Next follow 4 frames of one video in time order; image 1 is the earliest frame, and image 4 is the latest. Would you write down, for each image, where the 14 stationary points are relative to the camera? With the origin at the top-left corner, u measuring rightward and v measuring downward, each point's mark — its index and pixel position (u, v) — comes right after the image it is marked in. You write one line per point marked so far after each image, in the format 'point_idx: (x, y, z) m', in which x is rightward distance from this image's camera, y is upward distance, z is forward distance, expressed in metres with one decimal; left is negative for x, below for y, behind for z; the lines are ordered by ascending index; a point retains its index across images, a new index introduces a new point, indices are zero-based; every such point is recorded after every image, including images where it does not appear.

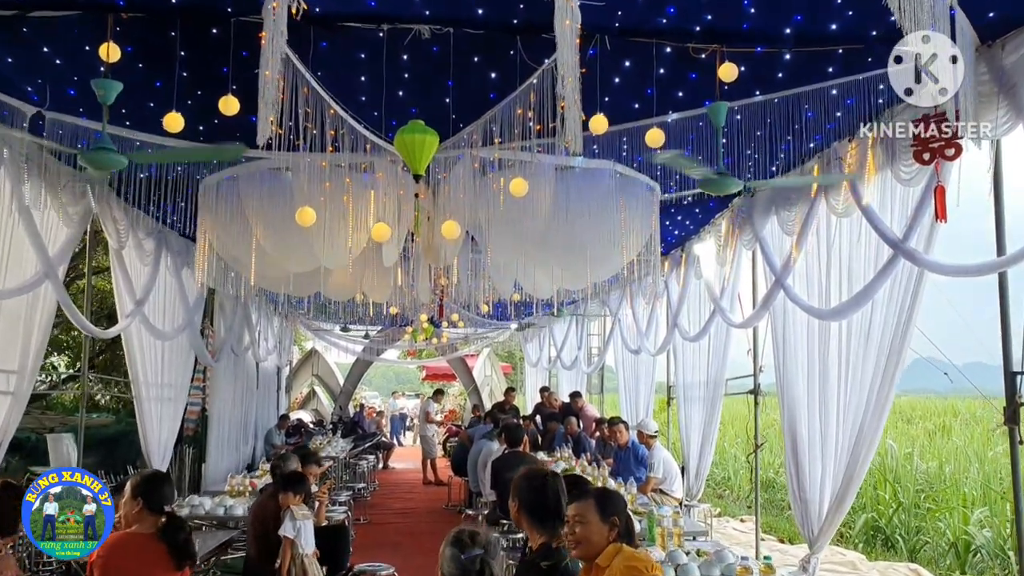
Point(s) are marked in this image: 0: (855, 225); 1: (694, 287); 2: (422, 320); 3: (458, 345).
0: (+1.5, +0.3, +4.7) m
1: (+1.3, 0.0, +7.6) m
2: (-0.9, -0.3, +10.5) m
3: (-0.8, -0.8, +15.1) m
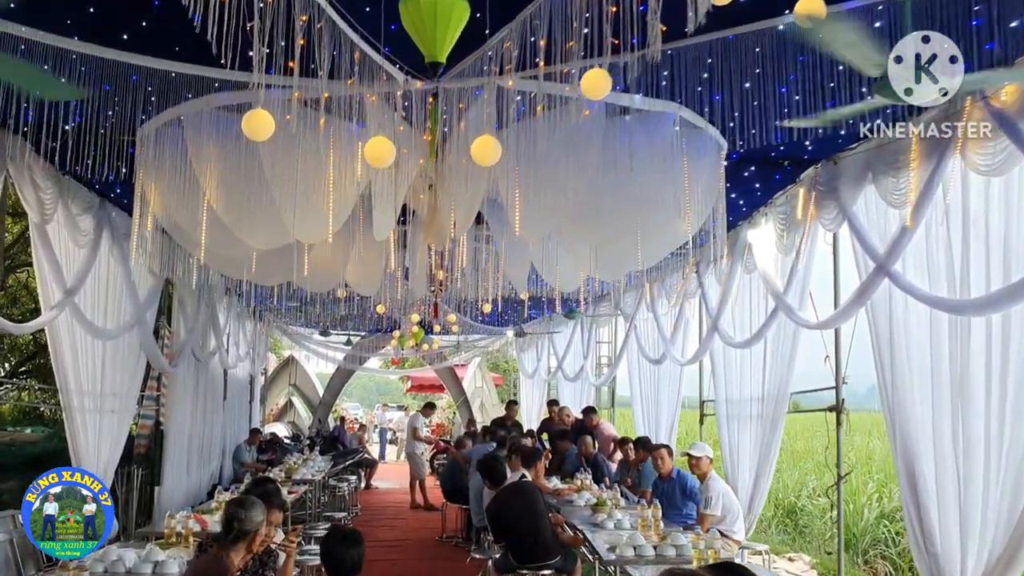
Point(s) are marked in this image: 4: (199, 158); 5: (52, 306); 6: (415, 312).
0: (+1.6, +0.3, +3.5) m
1: (+1.3, 0.0, +6.4) m
2: (-0.8, -0.3, +9.3) m
3: (-0.8, -0.8, +13.9) m
4: (-1.1, +0.5, +3.8) m
5: (-2.2, -0.1, +5.2) m
6: (-0.7, -0.2, +8.1) m
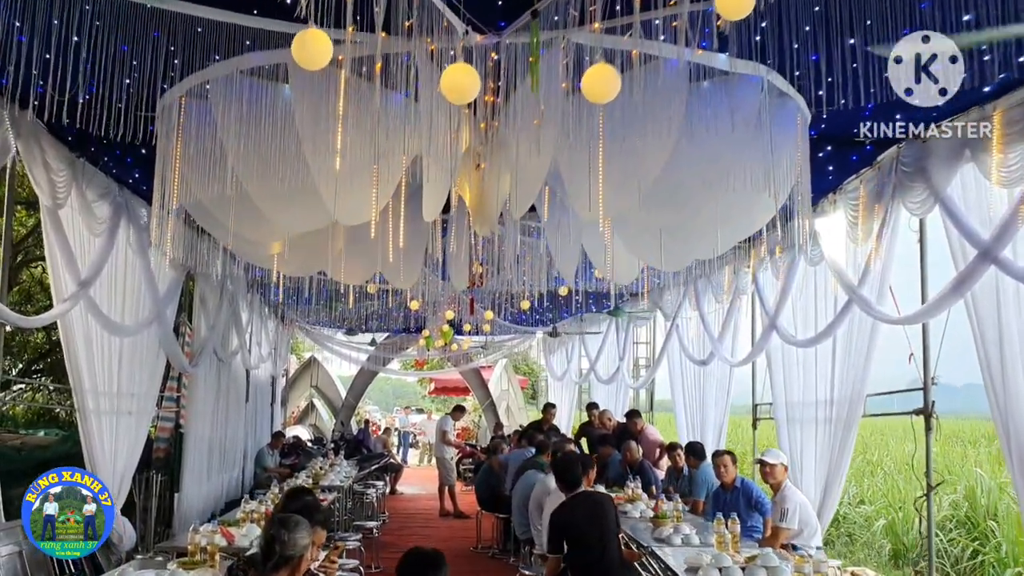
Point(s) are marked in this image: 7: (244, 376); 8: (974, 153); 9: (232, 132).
0: (+1.8, +0.4, +3.0) m
1: (+1.6, +0.1, +5.9) m
2: (-0.5, -0.3, +8.9) m
3: (-0.5, -0.8, +13.5) m
4: (-0.9, +0.5, +3.4) m
5: (-2.0, 0.0, +4.8) m
6: (-0.4, -0.1, +7.7) m
7: (-2.3, -0.8, +9.5) m
8: (+1.7, +0.5, +4.0) m
9: (-0.9, +0.5, +3.4) m
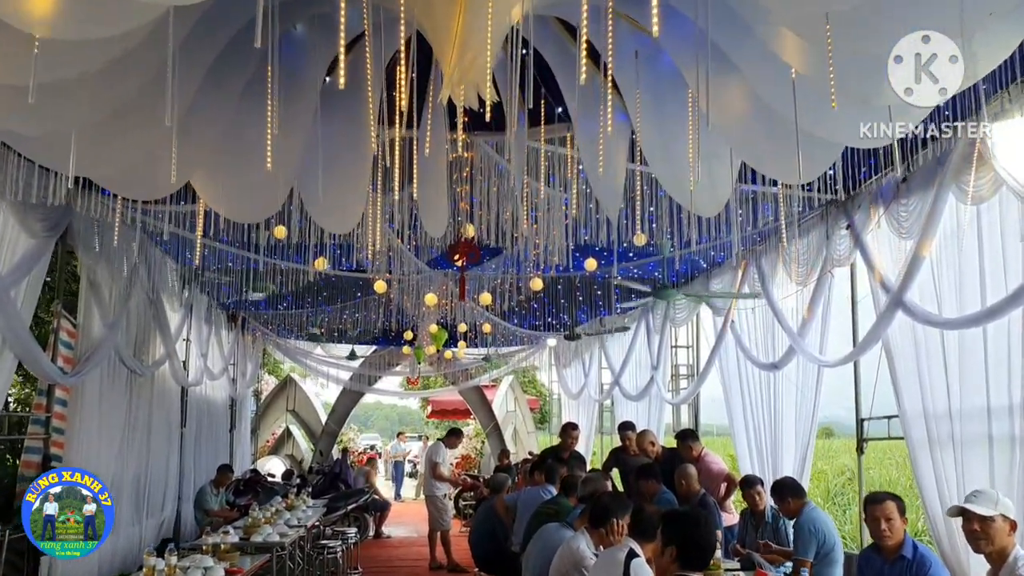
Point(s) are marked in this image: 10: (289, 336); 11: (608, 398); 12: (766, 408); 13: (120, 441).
0: (+1.8, +0.6, +1.1) m
1: (+1.6, +0.2, +3.9) m
2: (-0.5, -0.2, +6.9) m
3: (-0.4, -0.9, +11.4) m
4: (-0.9, +0.7, +1.4) m
5: (-1.9, +0.1, +2.8) m
6: (-0.4, 0.0, +5.7) m
7: (-2.3, -0.7, +7.5) m
8: (+1.7, +0.7, +2.0) m
9: (-0.9, +0.7, +1.4) m
10: (-2.1, -0.5, +10.5) m
11: (+0.9, -1.0, +10.2) m
12: (+1.4, -0.7, +6.2) m
13: (-2.1, -0.8, +6.0) m
